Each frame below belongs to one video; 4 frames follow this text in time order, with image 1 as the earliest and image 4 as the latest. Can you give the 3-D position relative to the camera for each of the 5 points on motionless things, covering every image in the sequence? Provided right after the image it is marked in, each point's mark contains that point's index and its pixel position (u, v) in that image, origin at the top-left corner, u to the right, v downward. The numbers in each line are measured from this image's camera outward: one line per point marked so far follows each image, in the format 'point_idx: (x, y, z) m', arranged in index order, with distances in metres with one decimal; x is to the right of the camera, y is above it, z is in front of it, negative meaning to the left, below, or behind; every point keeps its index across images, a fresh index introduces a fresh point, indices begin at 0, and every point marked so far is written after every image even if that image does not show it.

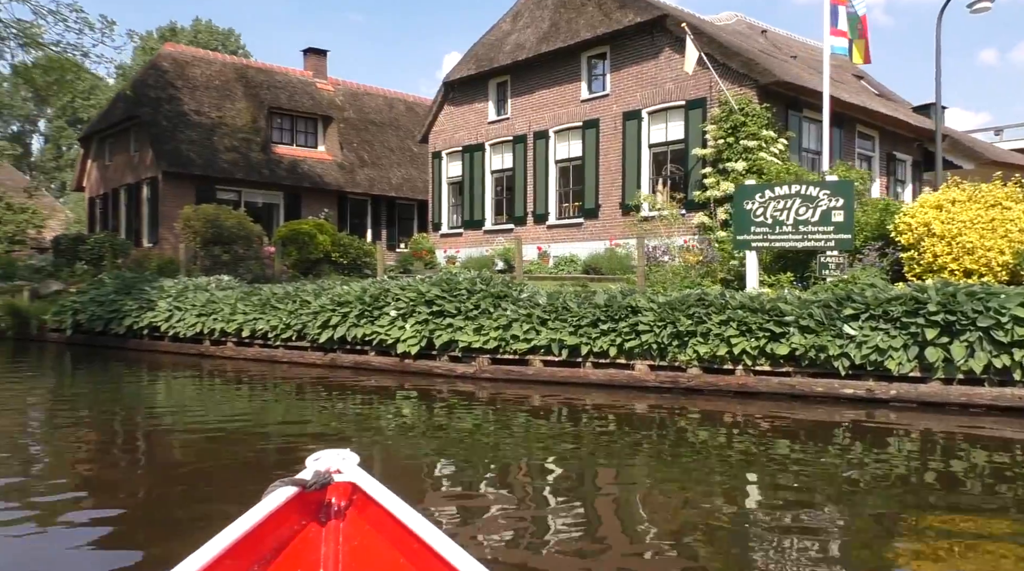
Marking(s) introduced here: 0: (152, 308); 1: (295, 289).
0: (-5.9, -0.4, +14.2) m
1: (-3.1, -0.1, +12.5) m
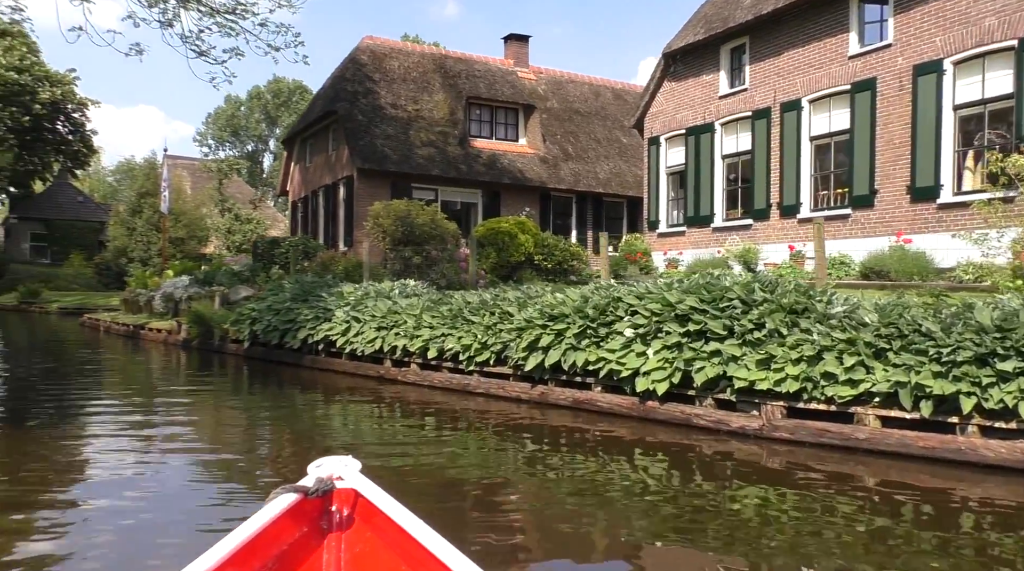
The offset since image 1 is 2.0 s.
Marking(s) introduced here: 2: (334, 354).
0: (-2.5, -0.5, +12.2) m
1: (-0.2, -0.1, +9.9) m
2: (-2.5, -1.0, +12.3) m
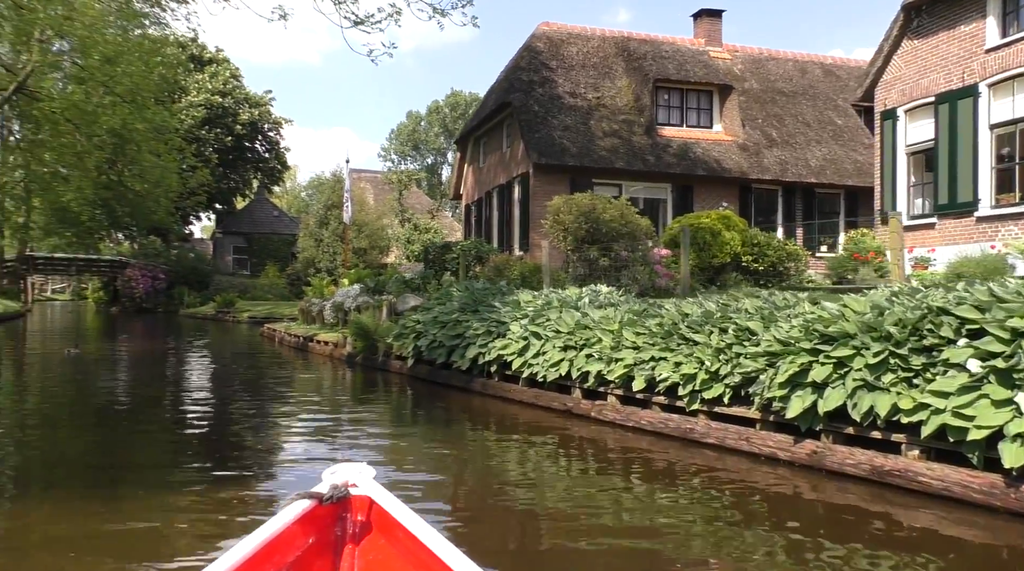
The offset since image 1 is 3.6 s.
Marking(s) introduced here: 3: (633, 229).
0: (-0.1, -0.6, +10.0) m
1: (+1.8, -0.2, +7.3) m
2: (0.0, -1.1, +10.1) m
3: (+2.0, +0.9, +14.2) m
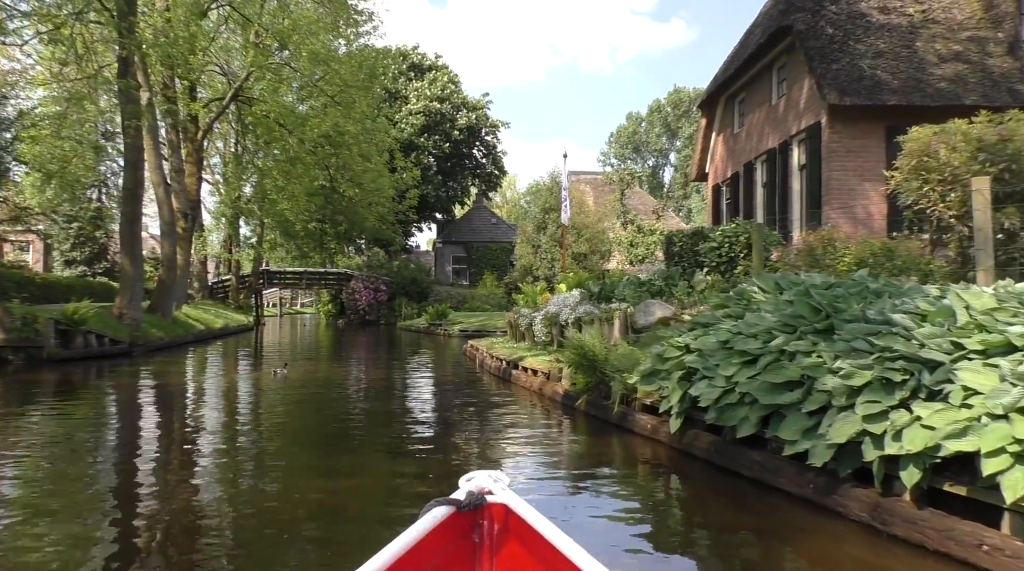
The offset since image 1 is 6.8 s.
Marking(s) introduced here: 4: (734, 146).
0: (+2.0, -0.5, +4.0) m
1: (+3.1, -0.1, +0.9) m
2: (+2.0, -1.0, +4.0) m
3: (+5.0, +1.0, +7.6) m
4: (+4.9, +3.1, +19.4) m
